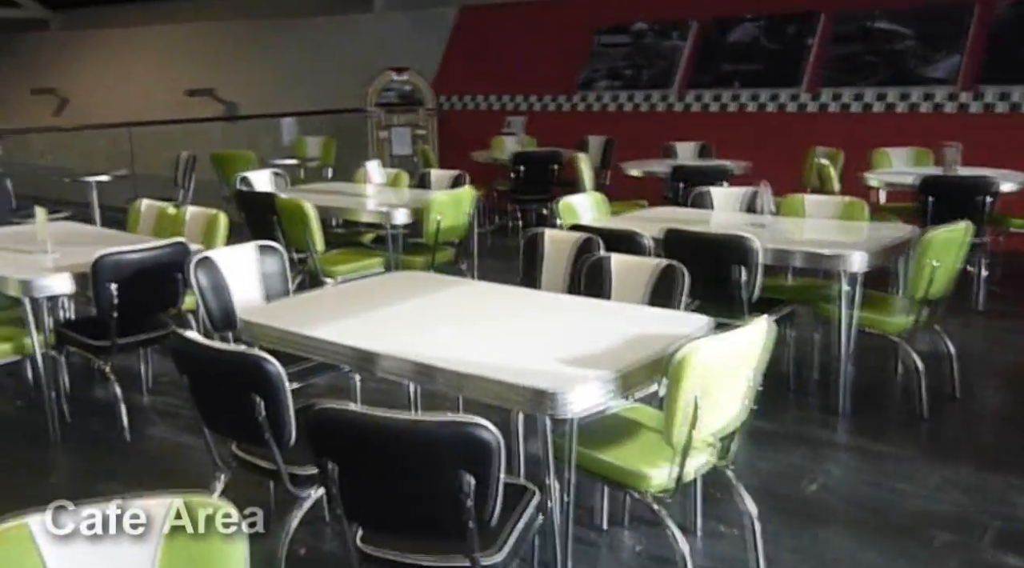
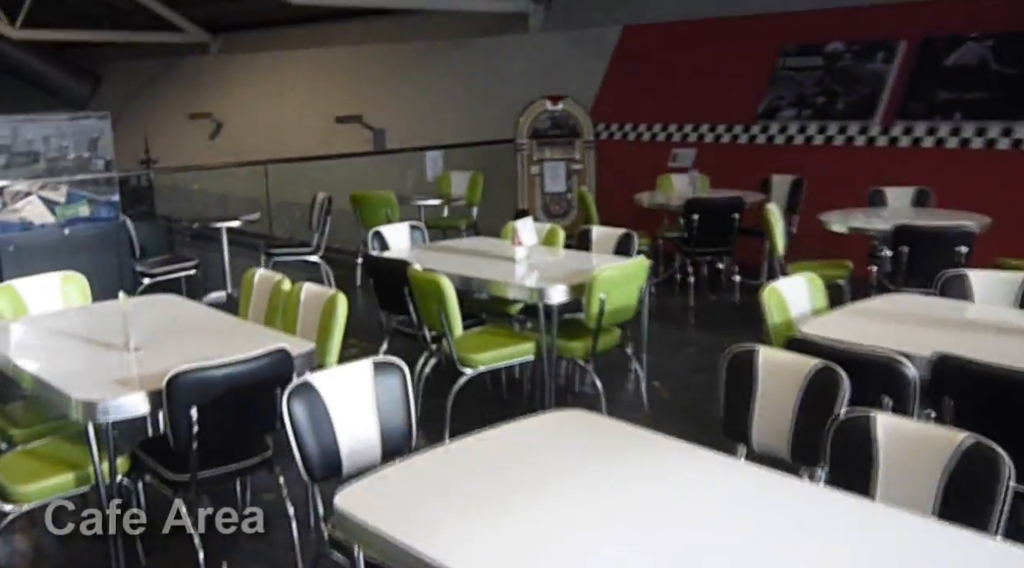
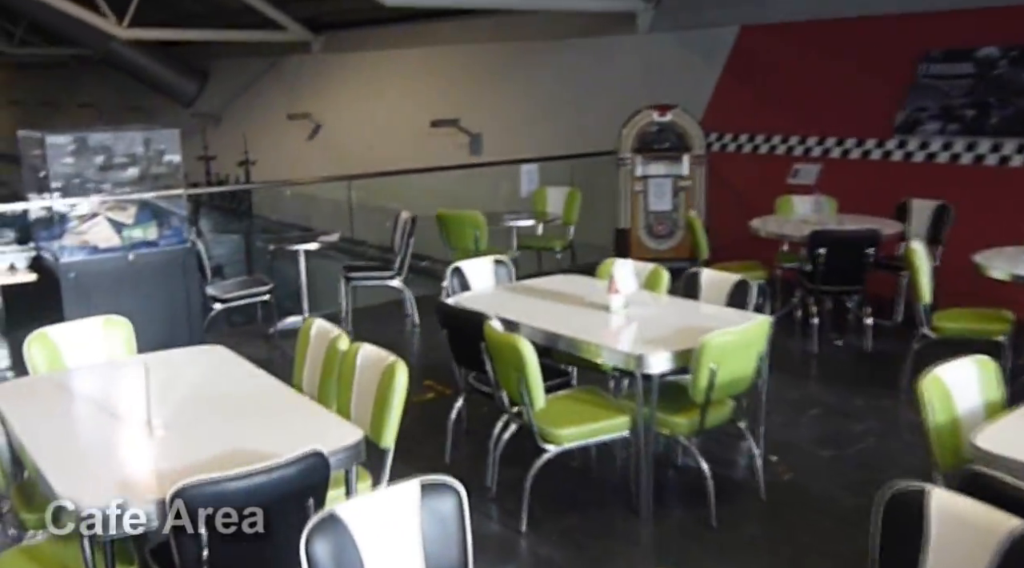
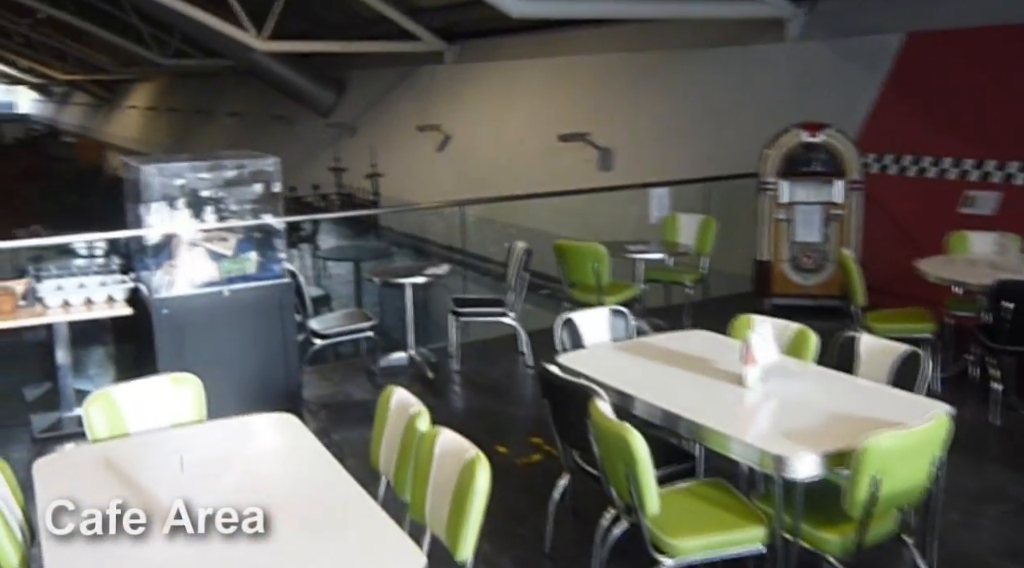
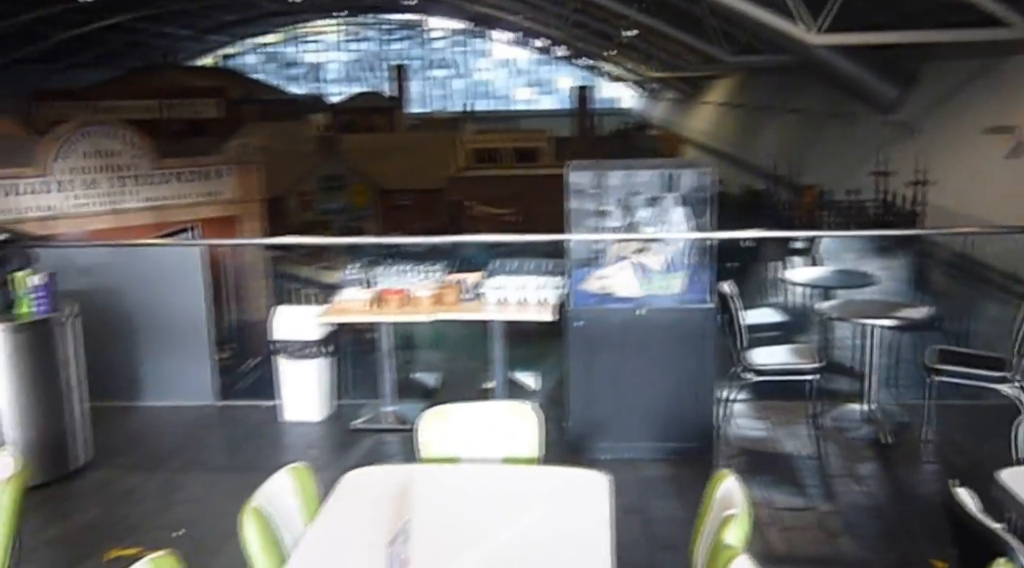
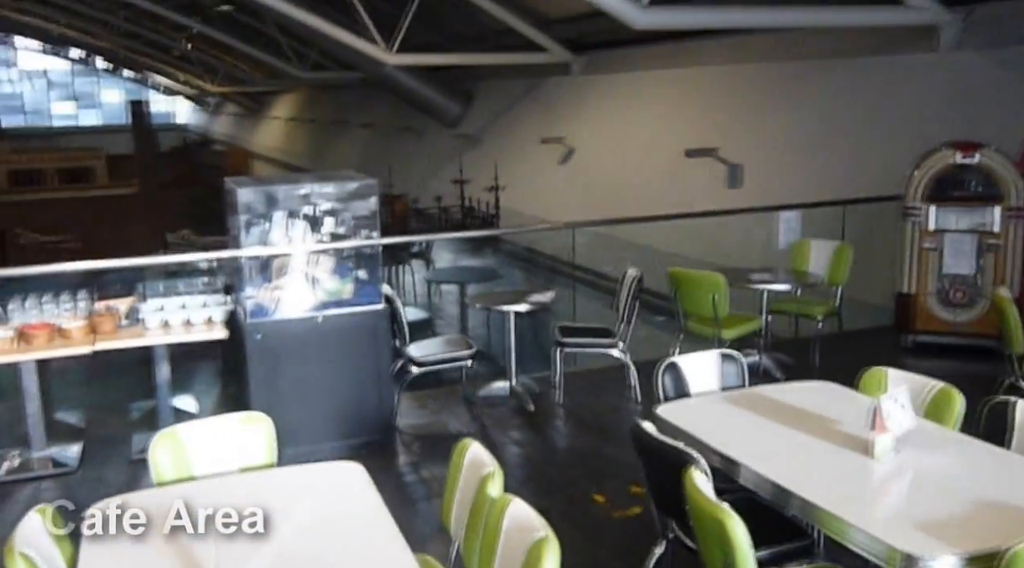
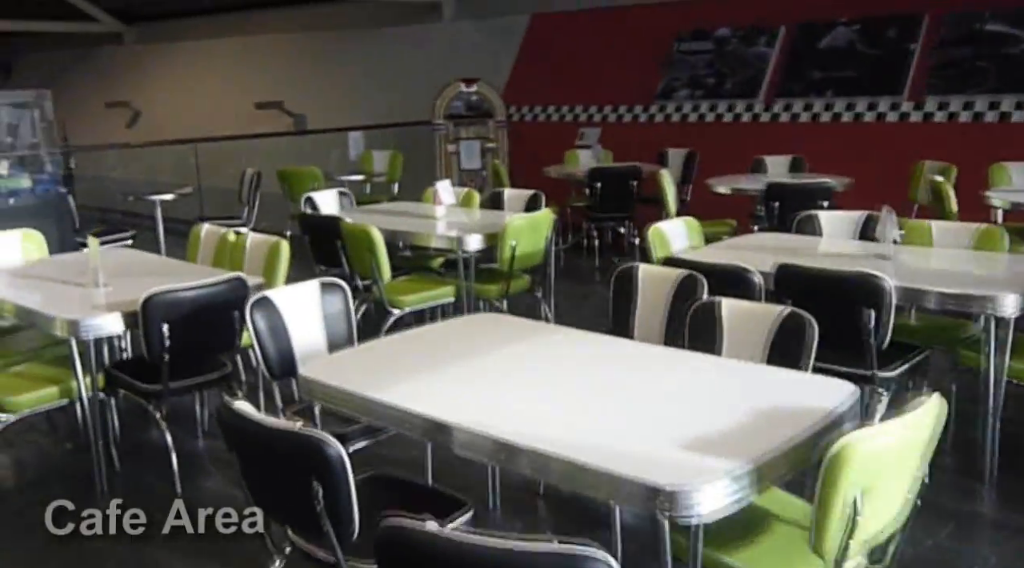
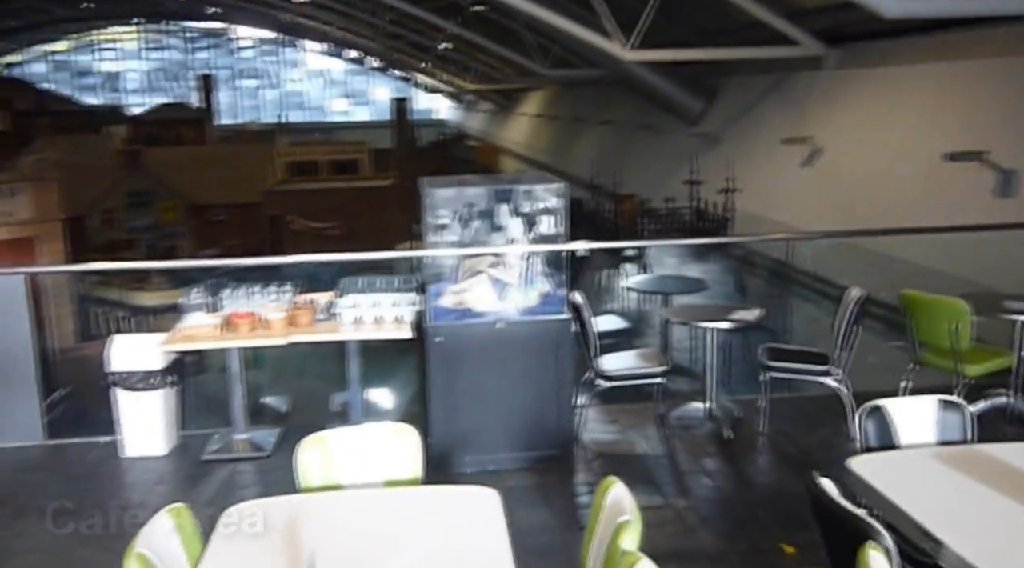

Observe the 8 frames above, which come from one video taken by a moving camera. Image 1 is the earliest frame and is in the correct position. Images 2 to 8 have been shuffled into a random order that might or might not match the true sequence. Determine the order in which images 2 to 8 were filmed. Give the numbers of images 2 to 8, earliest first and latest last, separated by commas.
7, 2, 3, 4, 6, 8, 5
